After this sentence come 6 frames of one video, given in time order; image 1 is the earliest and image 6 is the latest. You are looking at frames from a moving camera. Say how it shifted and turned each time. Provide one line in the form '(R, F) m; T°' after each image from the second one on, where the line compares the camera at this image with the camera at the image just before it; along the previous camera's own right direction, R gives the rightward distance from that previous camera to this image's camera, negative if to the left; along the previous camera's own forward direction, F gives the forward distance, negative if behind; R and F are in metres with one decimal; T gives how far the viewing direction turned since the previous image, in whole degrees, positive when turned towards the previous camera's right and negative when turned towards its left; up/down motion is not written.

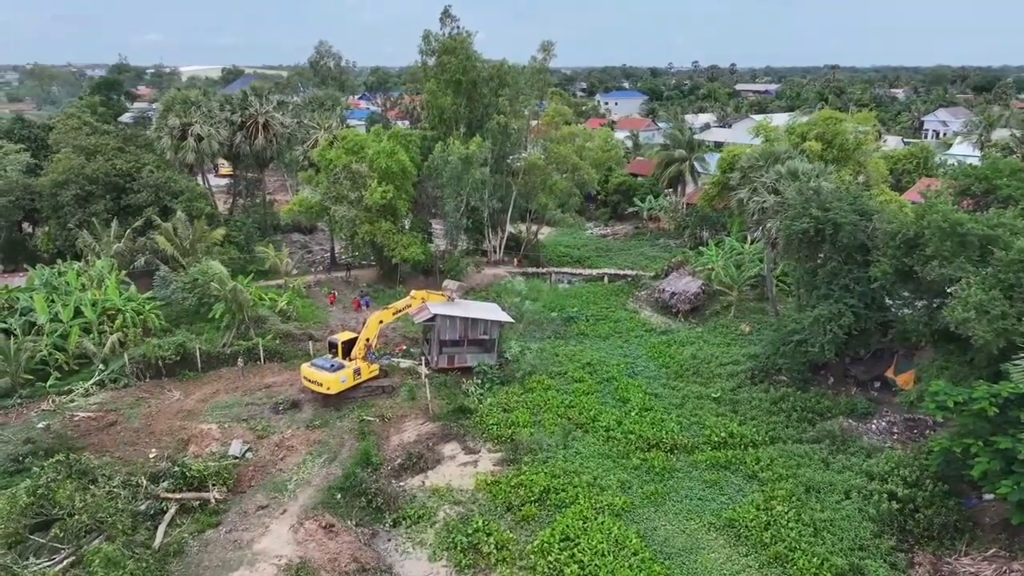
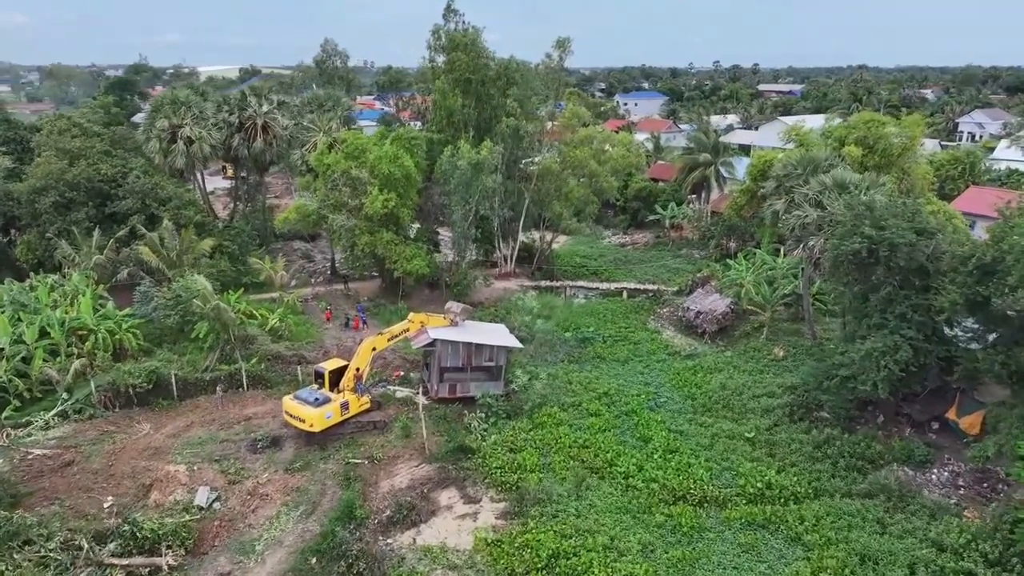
(+0.2, +1.9) m; -1°
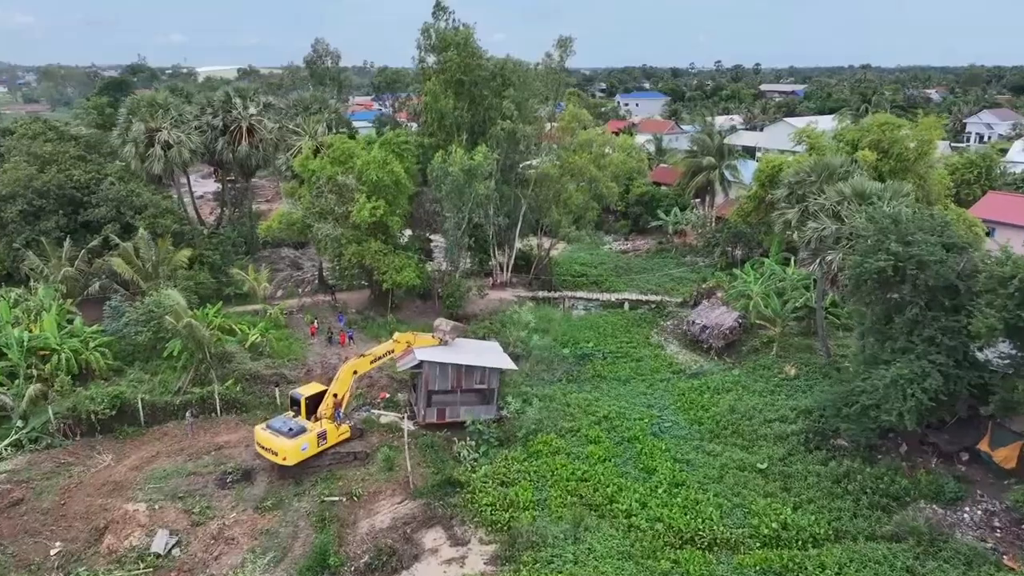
(+0.2, +1.2) m; 0°
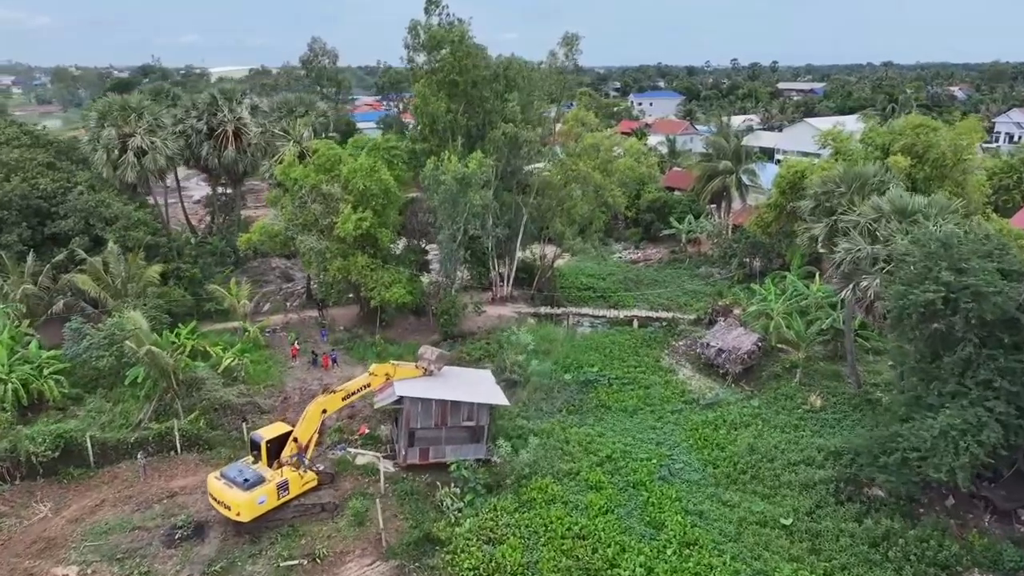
(+0.5, +1.7) m; -1°
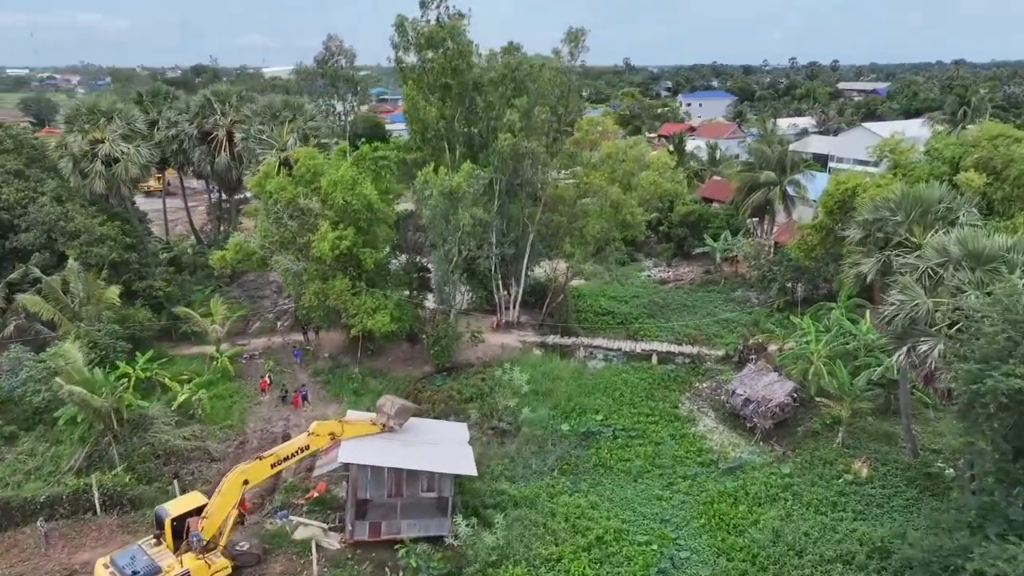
(+1.3, +2.4) m; -4°
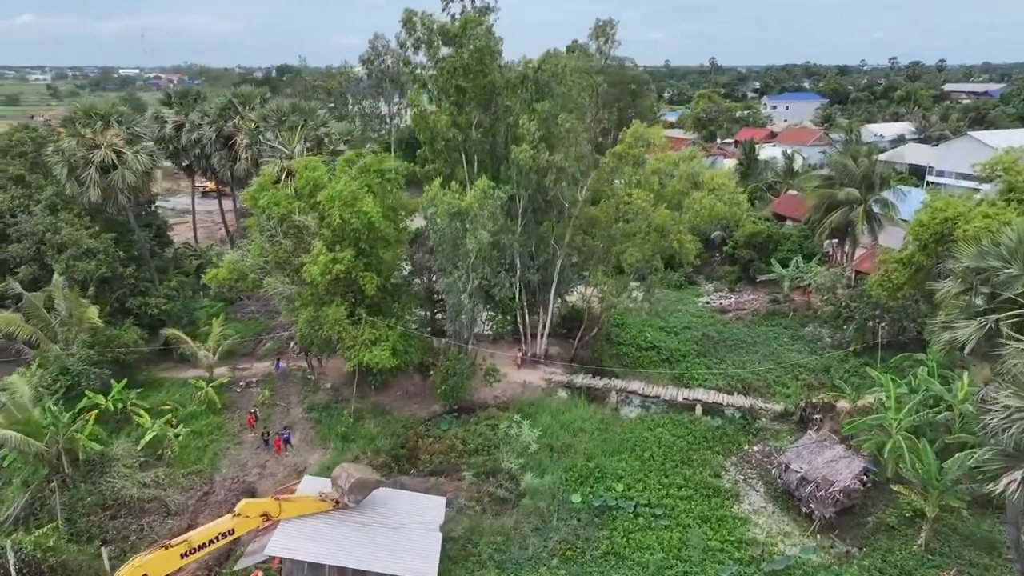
(+1.3, +2.5) m; -6°
